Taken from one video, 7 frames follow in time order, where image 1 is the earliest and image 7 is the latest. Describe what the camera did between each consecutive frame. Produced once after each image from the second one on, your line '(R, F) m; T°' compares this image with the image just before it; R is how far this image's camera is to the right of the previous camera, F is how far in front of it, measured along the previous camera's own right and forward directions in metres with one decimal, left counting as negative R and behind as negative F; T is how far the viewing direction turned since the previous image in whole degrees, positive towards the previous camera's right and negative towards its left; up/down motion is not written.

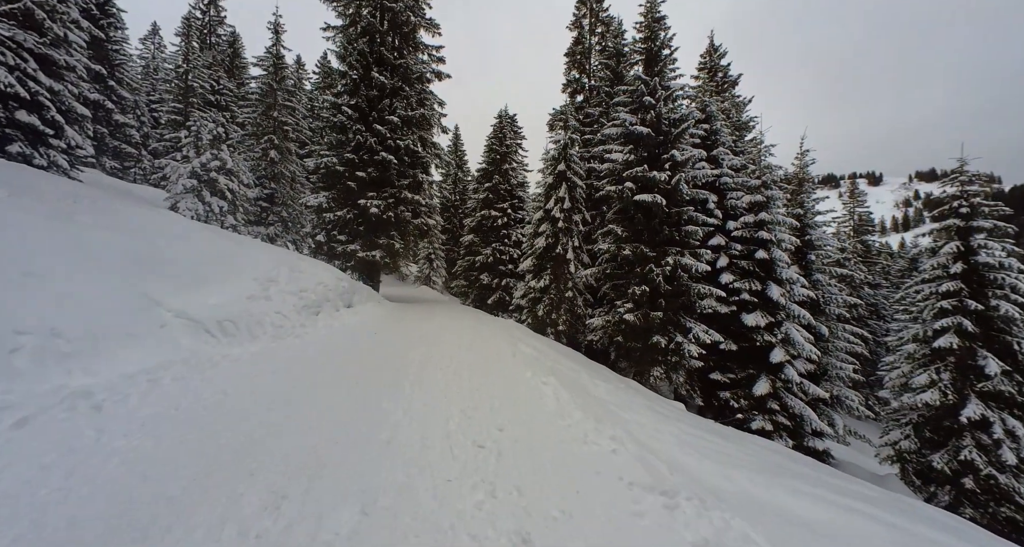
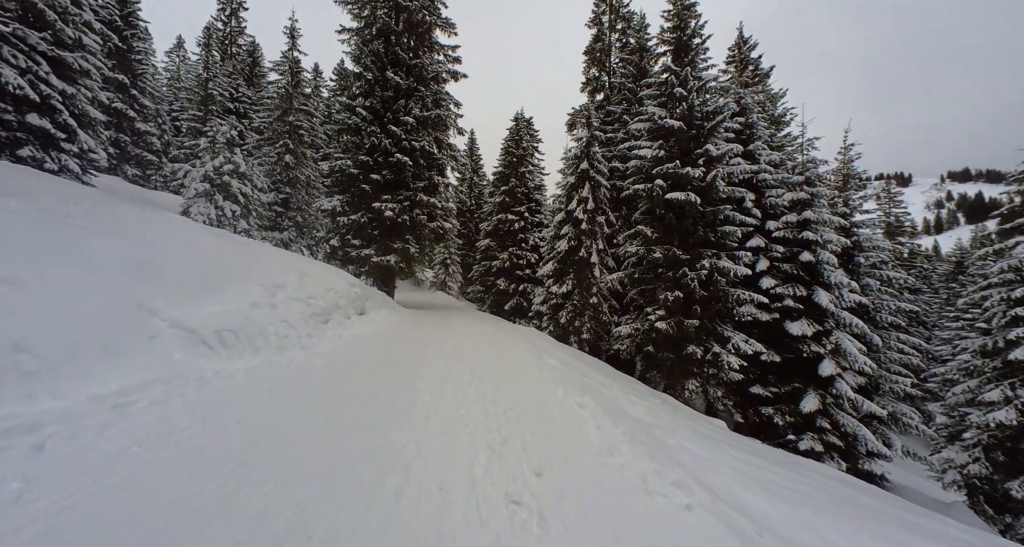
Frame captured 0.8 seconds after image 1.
(-0.2, +0.9) m; -2°
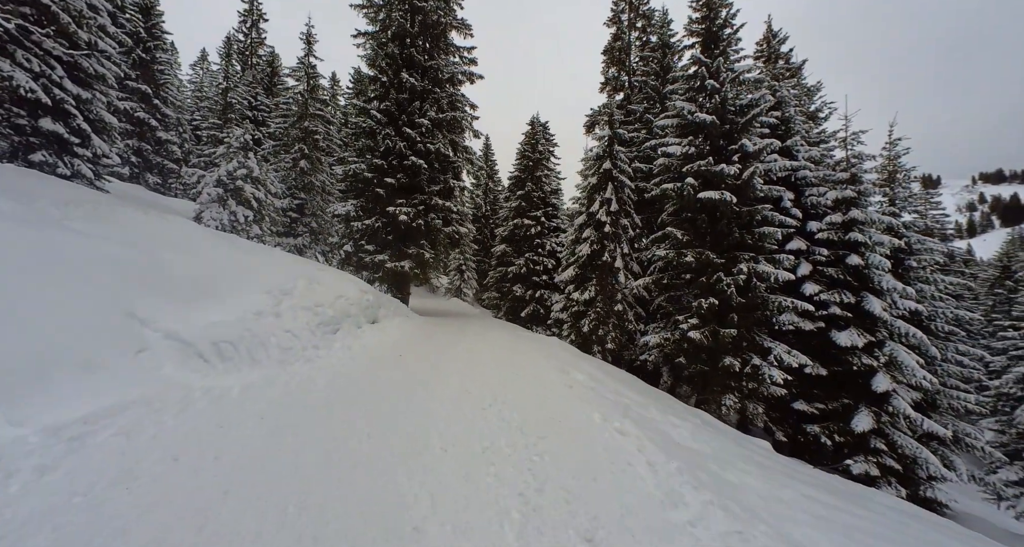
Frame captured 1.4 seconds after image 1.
(-0.2, +0.8) m; -2°
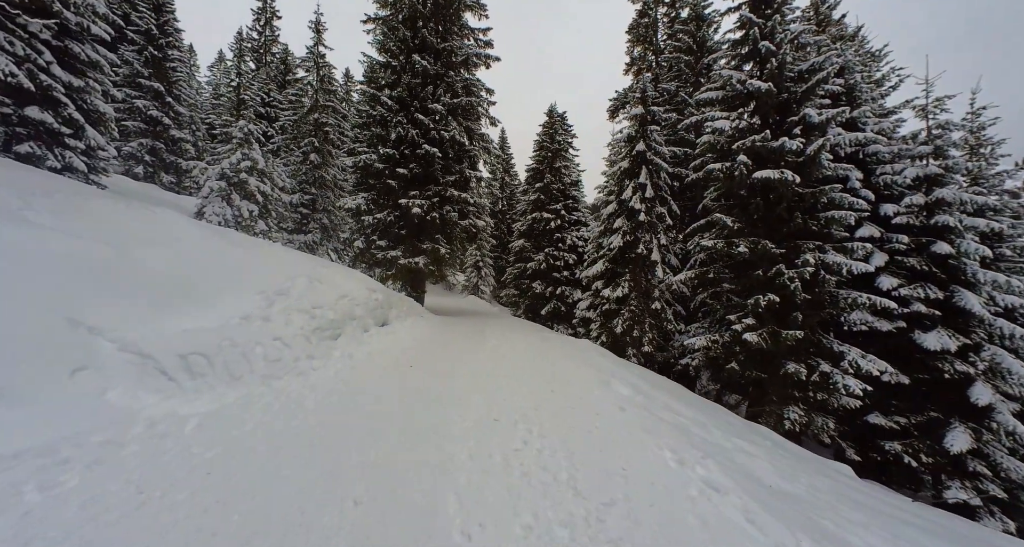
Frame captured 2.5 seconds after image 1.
(-0.3, +1.4) m; -2°
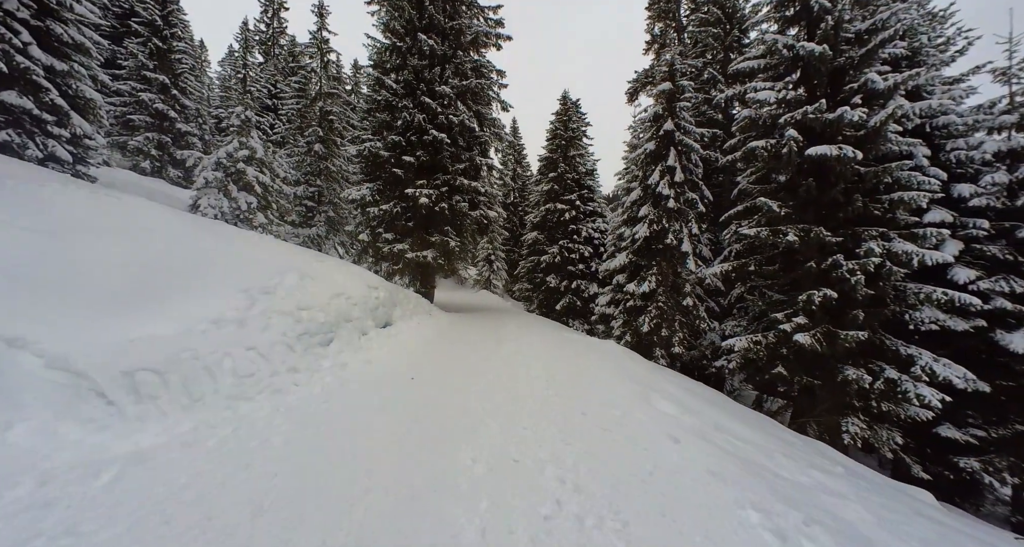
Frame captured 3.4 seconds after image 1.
(-0.1, +1.1) m; -2°
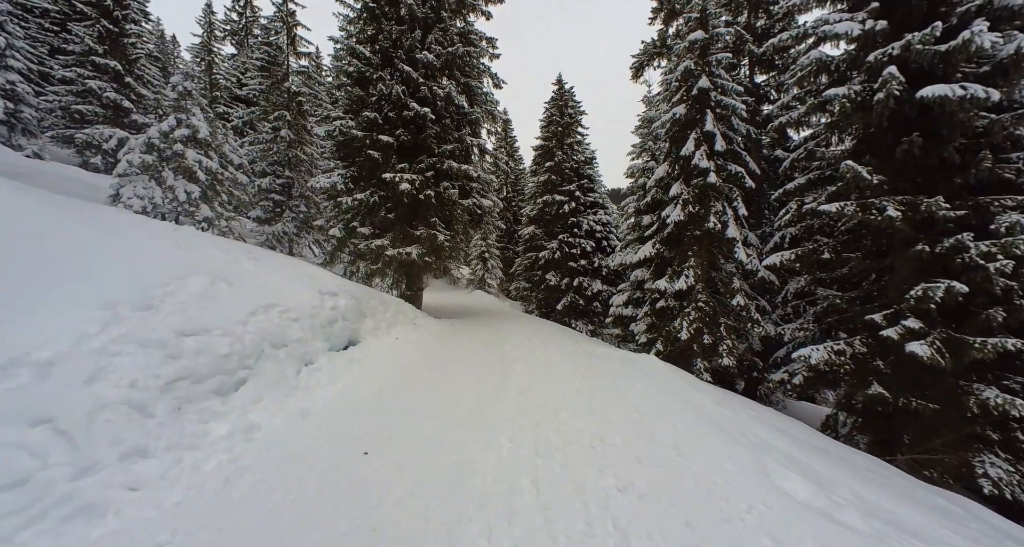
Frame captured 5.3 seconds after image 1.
(-0.3, +2.5) m; +1°
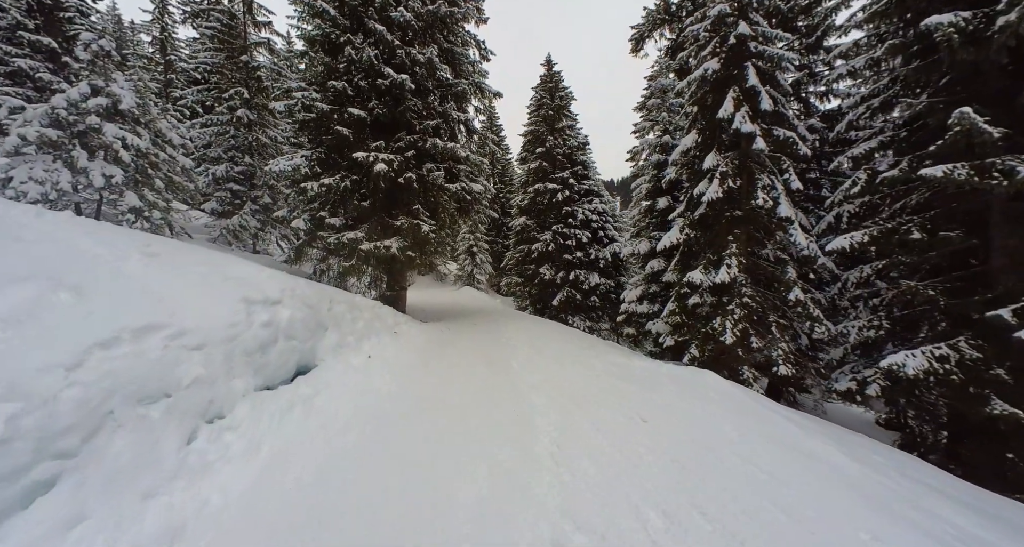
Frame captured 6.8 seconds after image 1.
(-0.3, +2.0) m; +2°
